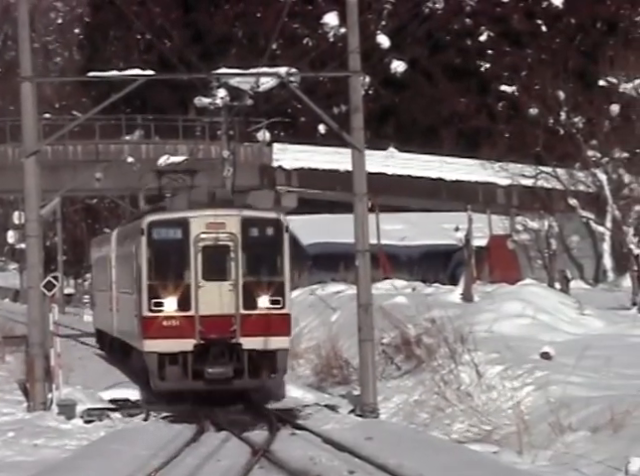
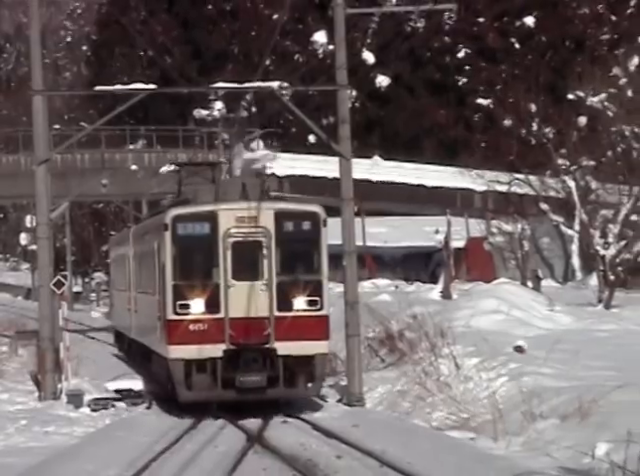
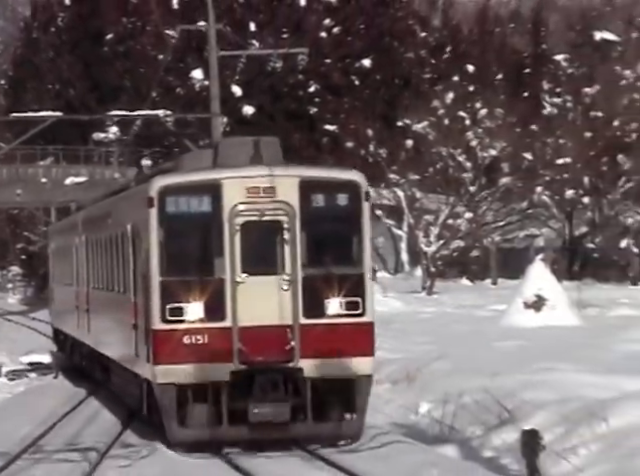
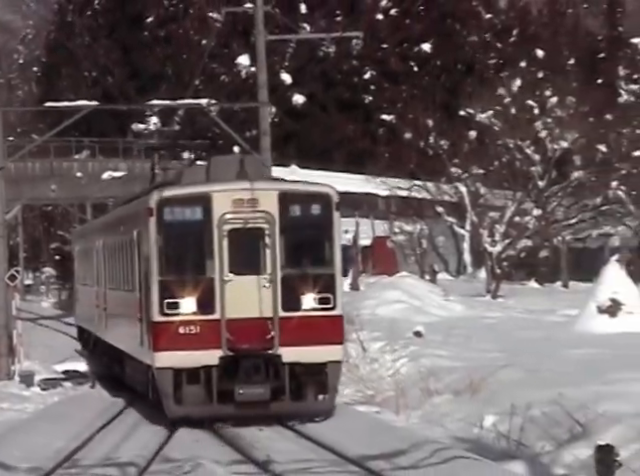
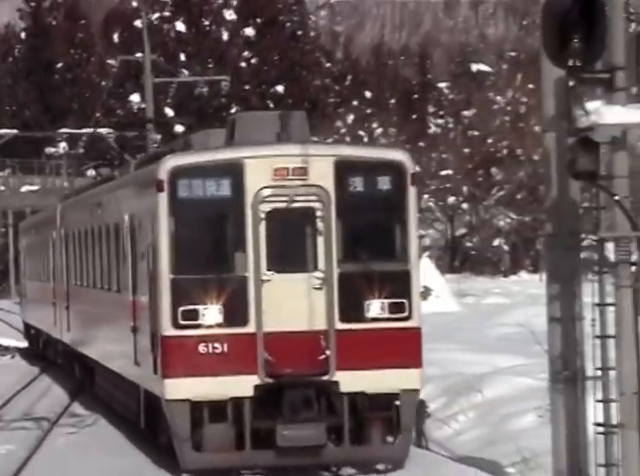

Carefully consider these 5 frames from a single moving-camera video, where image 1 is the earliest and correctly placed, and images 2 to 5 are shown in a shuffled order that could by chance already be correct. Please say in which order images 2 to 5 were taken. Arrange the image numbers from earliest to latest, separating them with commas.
2, 4, 3, 5
